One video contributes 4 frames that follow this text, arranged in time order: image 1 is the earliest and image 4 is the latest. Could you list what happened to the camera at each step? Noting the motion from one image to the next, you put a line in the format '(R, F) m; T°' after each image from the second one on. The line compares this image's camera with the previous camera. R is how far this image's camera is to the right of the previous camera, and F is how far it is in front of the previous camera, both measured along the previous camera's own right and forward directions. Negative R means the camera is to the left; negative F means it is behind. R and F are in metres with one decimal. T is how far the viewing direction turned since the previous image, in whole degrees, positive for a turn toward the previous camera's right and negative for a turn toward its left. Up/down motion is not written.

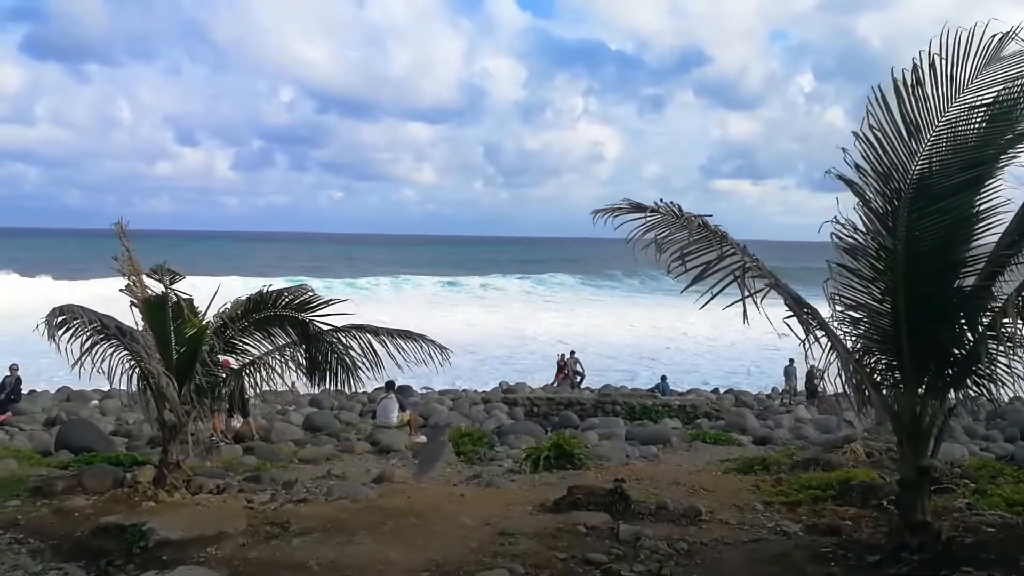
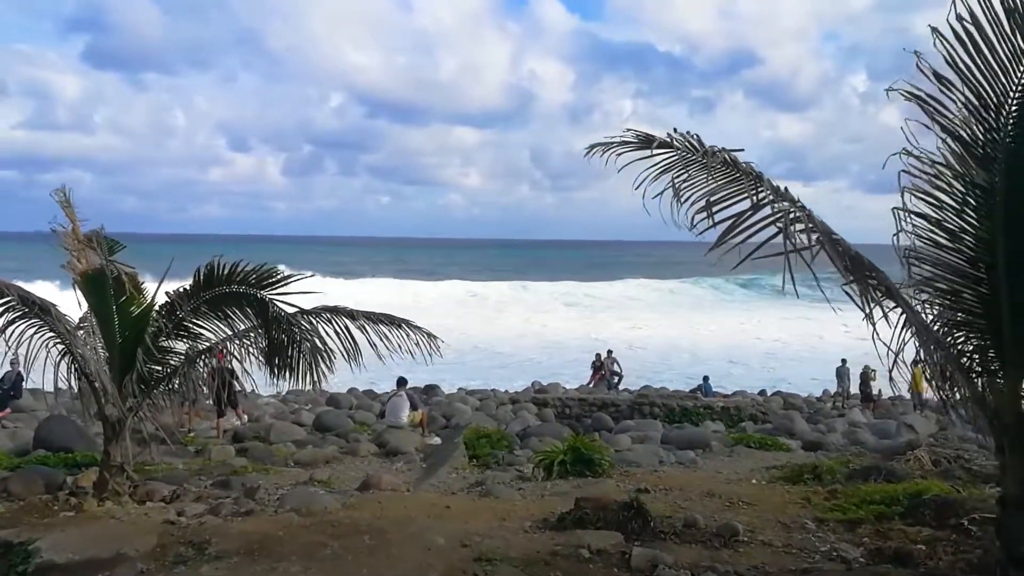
(+0.3, +1.3) m; -3°
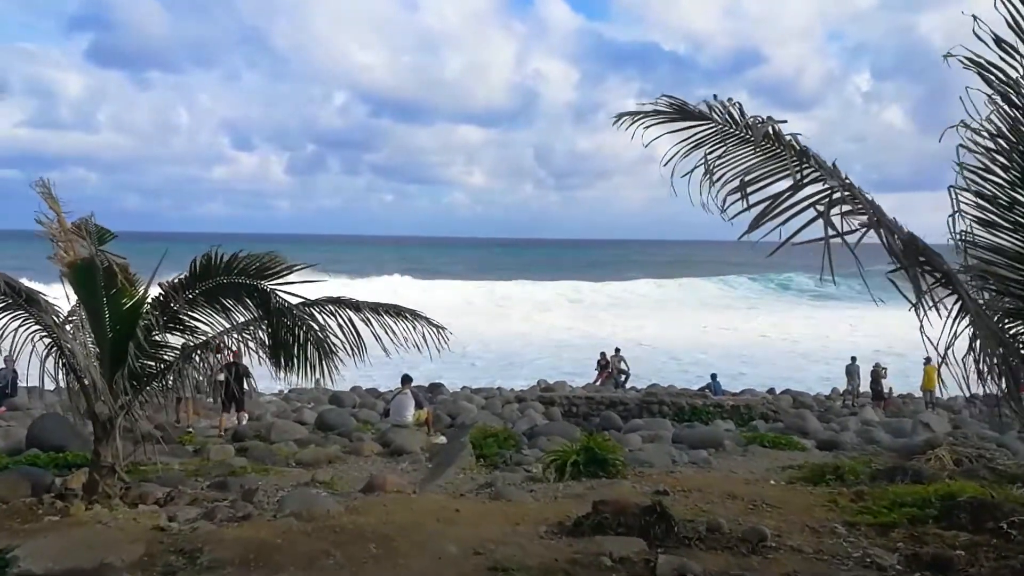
(-0.1, +0.4) m; 0°
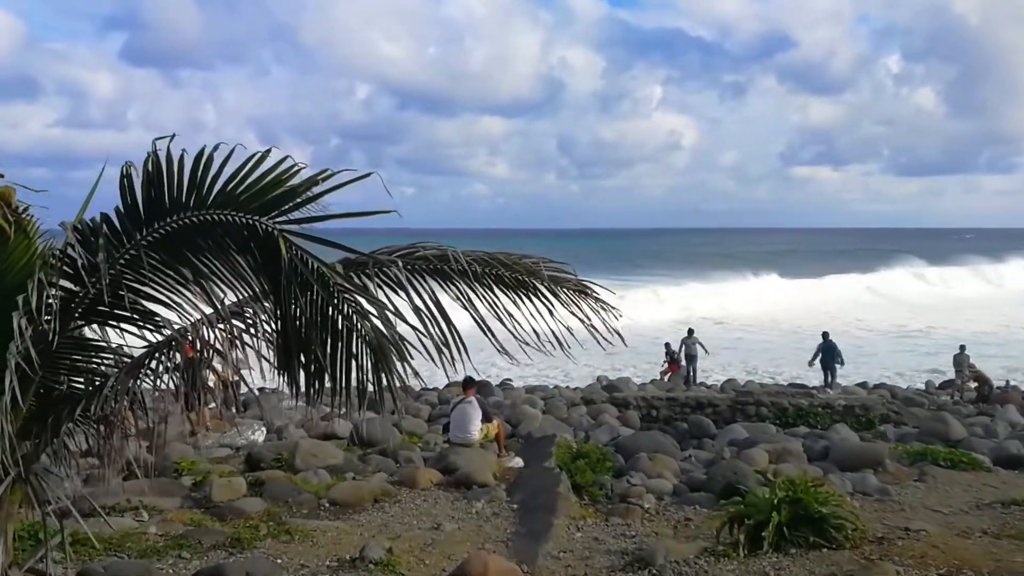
(-0.8, +3.0) m; -1°
